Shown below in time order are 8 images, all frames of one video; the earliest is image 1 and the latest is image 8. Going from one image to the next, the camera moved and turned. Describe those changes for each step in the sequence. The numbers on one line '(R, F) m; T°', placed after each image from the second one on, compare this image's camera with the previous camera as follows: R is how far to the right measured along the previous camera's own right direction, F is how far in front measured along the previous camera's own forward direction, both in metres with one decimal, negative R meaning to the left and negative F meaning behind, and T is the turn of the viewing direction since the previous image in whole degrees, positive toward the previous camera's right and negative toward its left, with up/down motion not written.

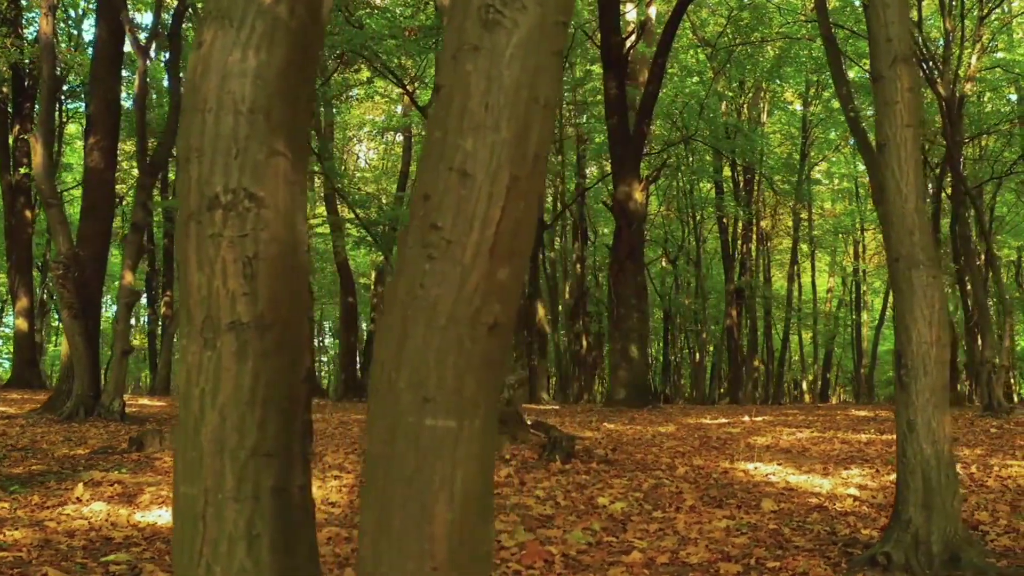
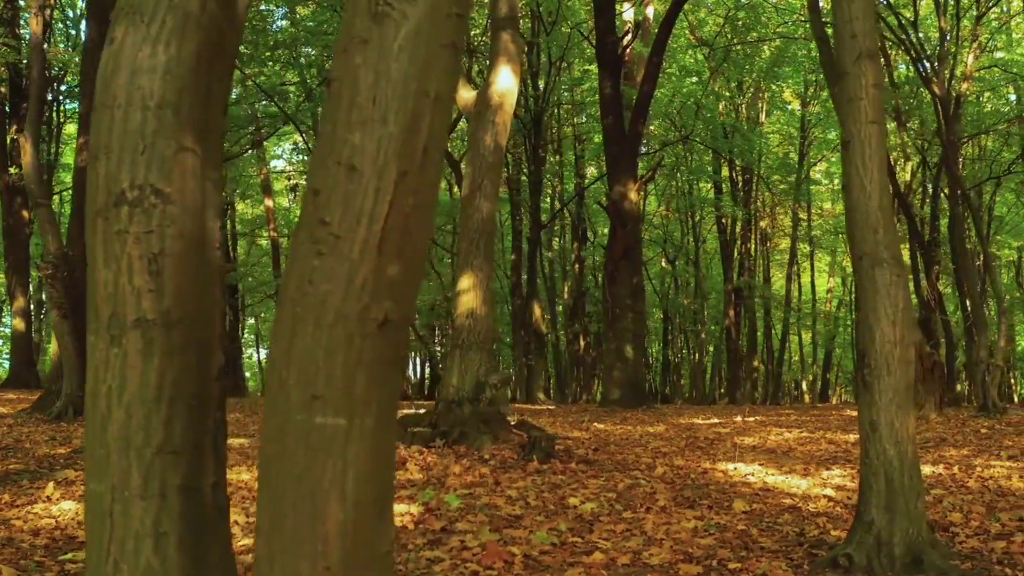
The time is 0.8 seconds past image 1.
(+0.2, 0.0) m; 0°
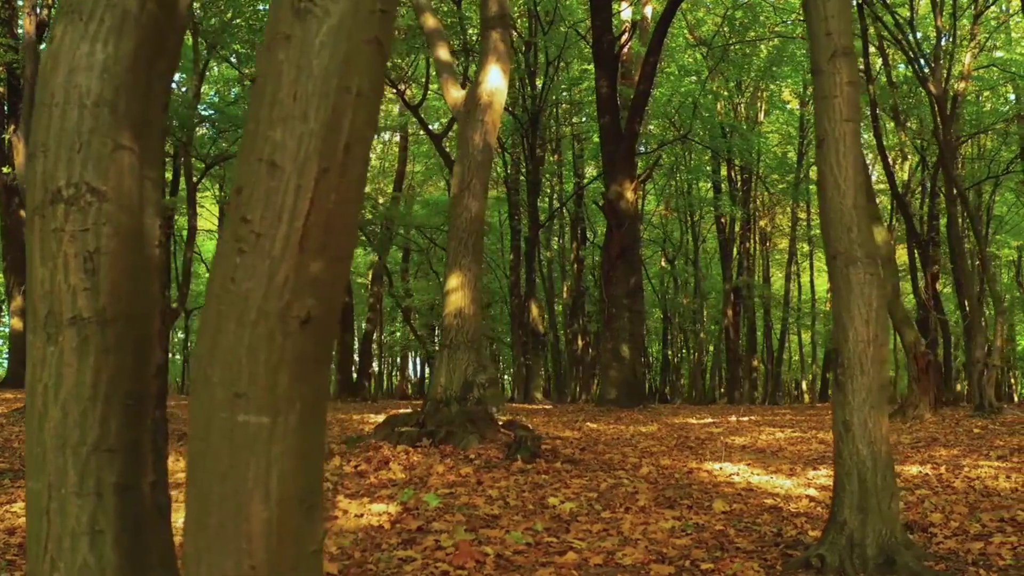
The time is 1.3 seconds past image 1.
(+0.2, 0.0) m; 0°
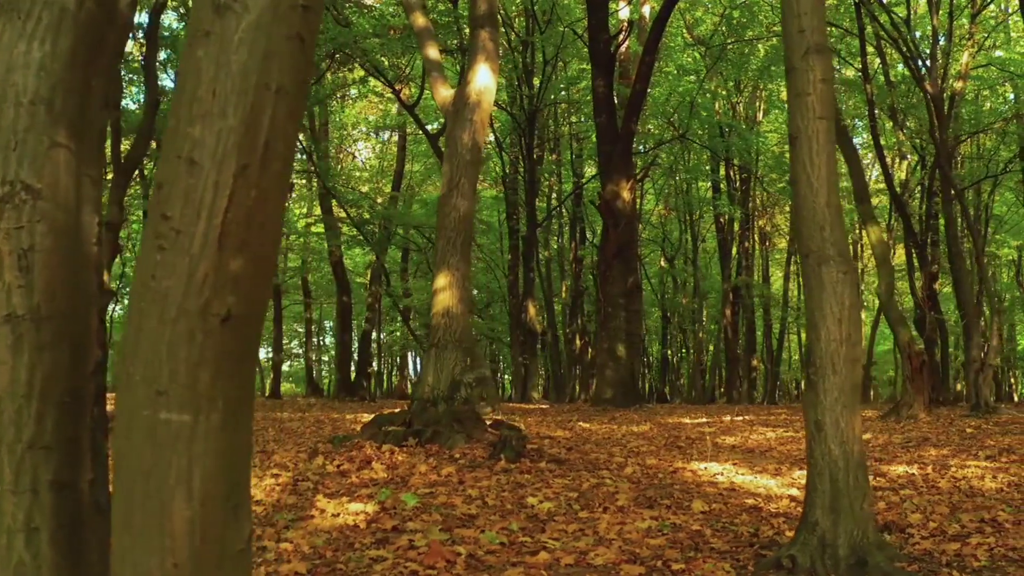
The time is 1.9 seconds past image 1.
(+0.2, 0.0) m; 0°
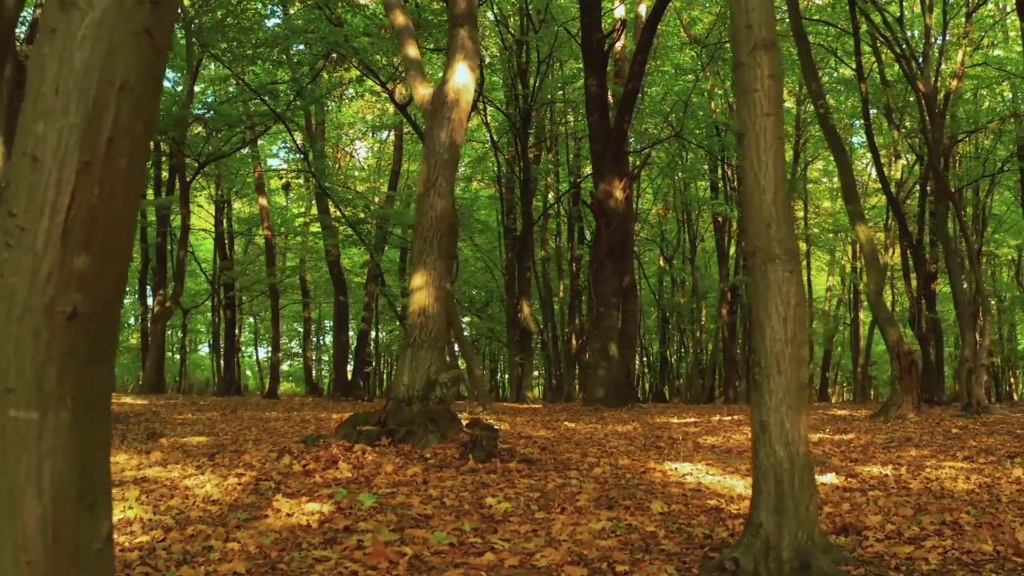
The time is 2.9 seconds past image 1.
(+0.3, 0.0) m; 0°
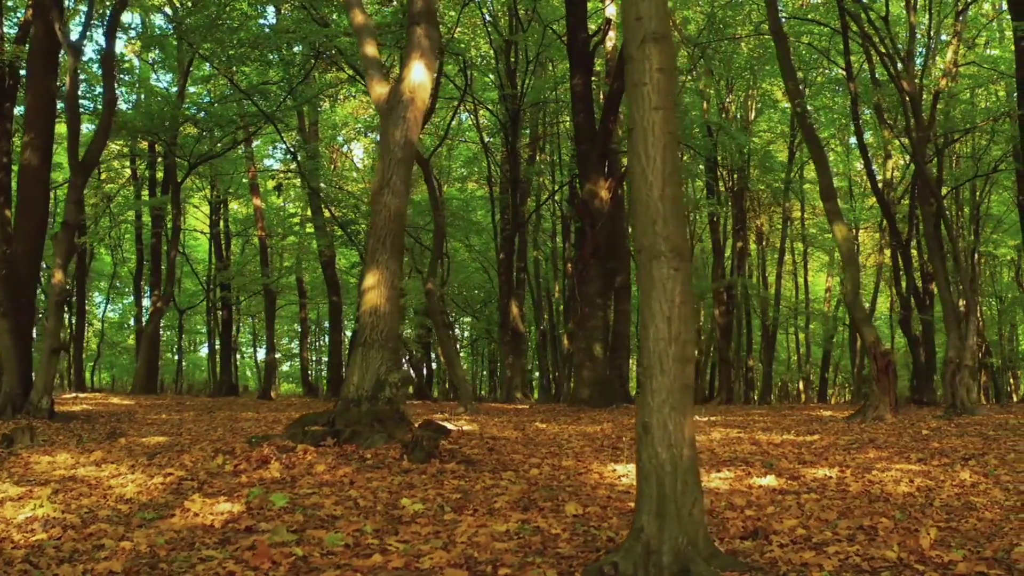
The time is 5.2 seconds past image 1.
(+0.6, +0.1) m; -1°
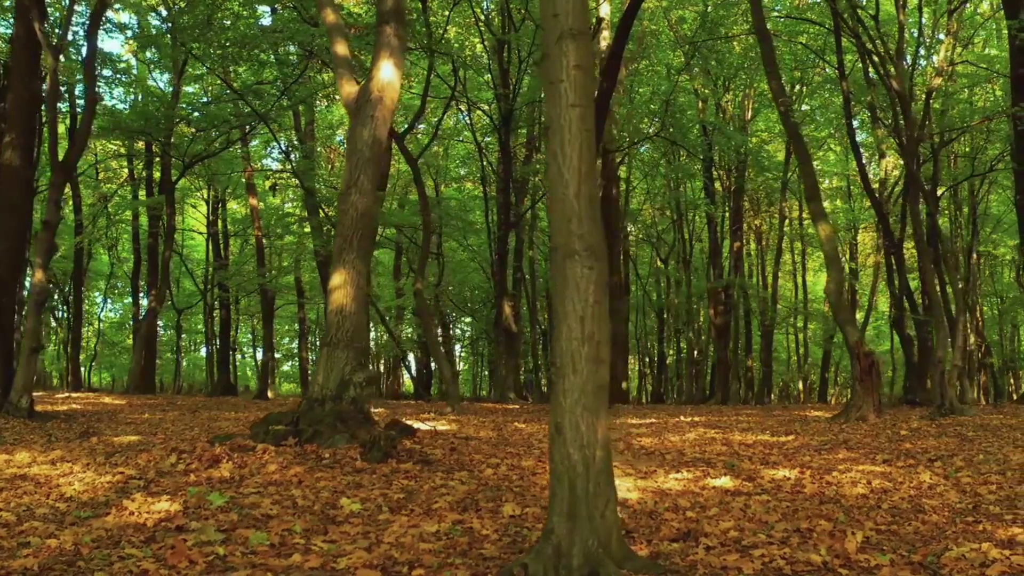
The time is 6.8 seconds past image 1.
(+0.4, 0.0) m; -1°
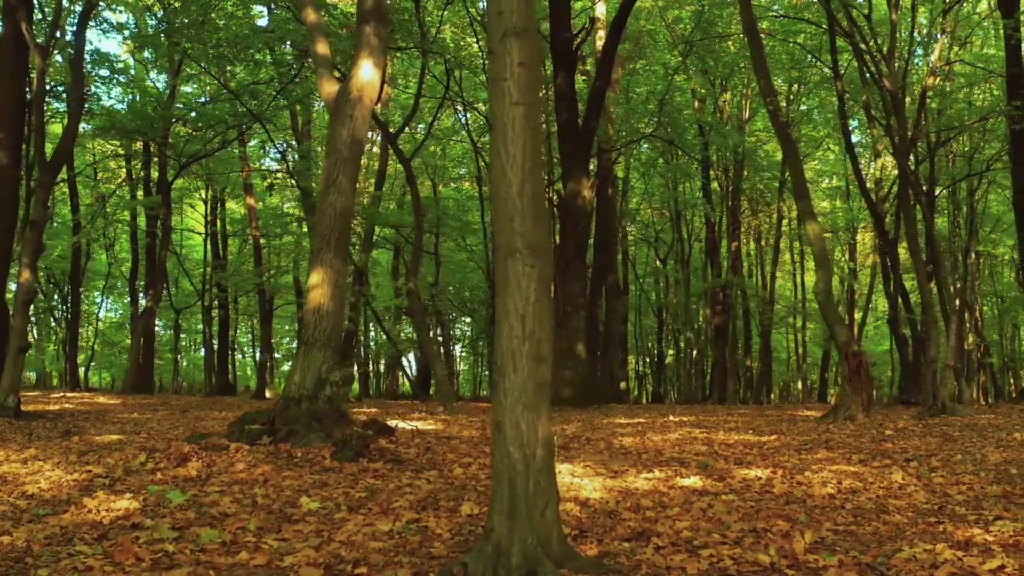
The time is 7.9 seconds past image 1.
(+0.3, 0.0) m; 0°
